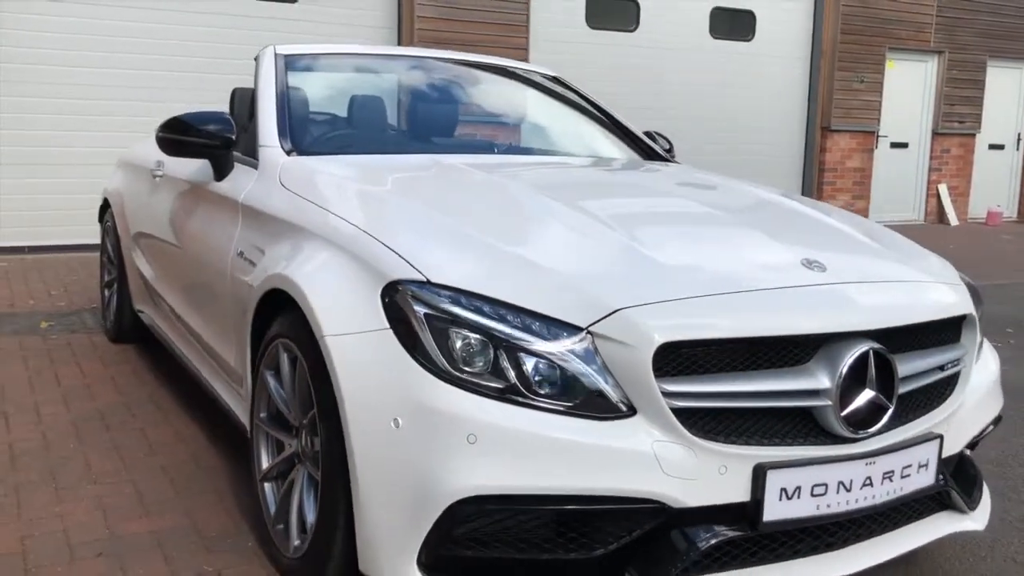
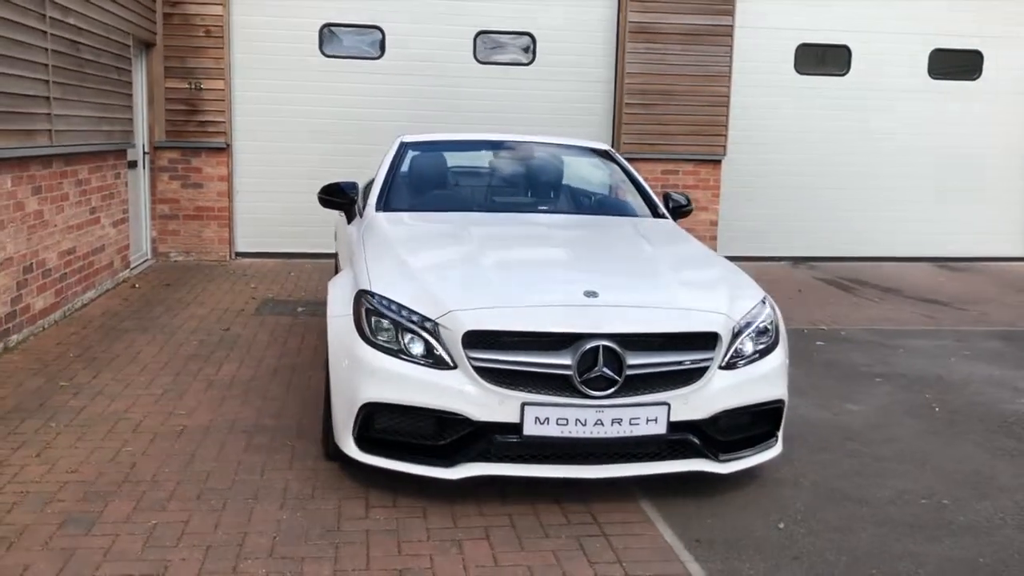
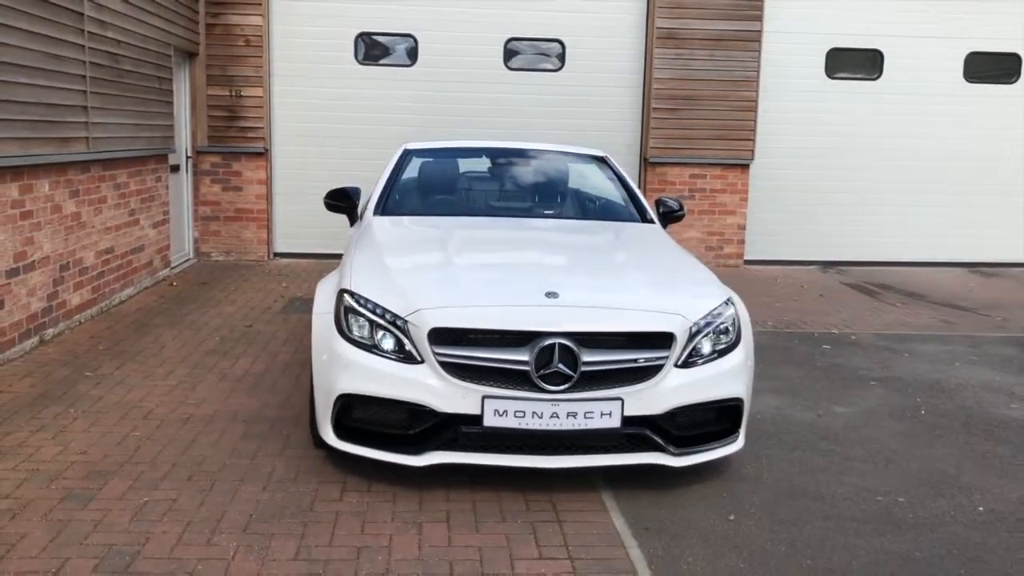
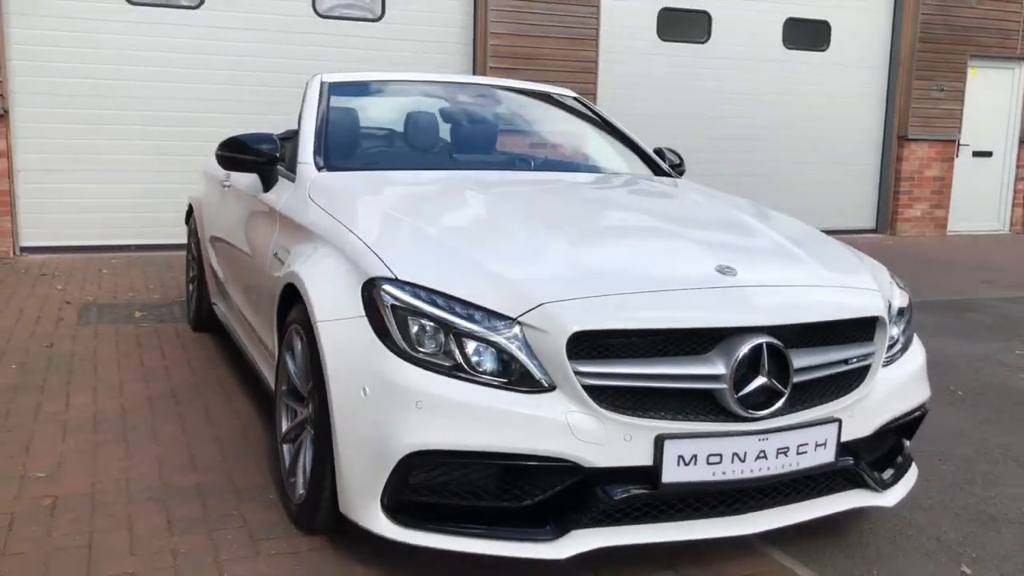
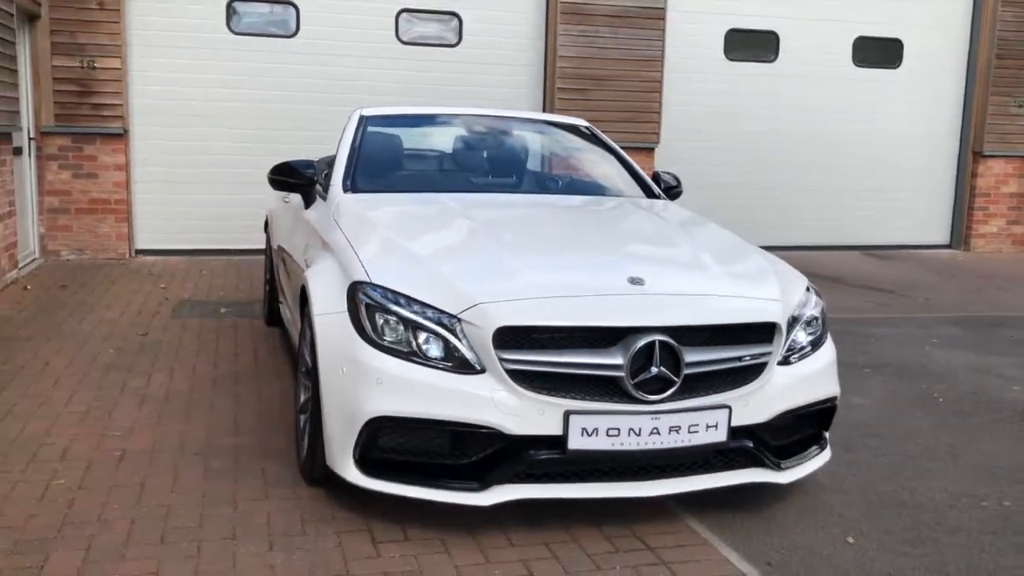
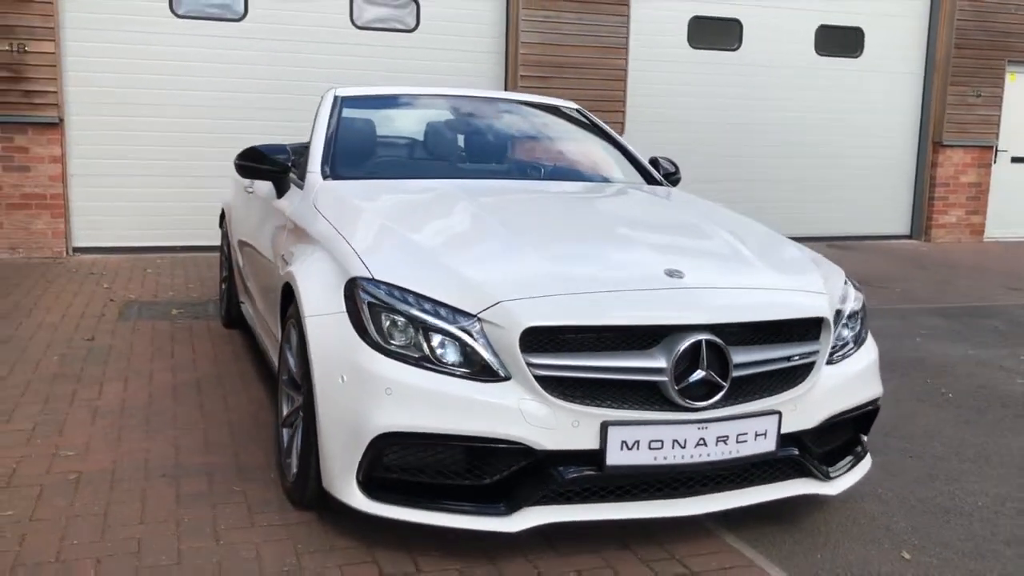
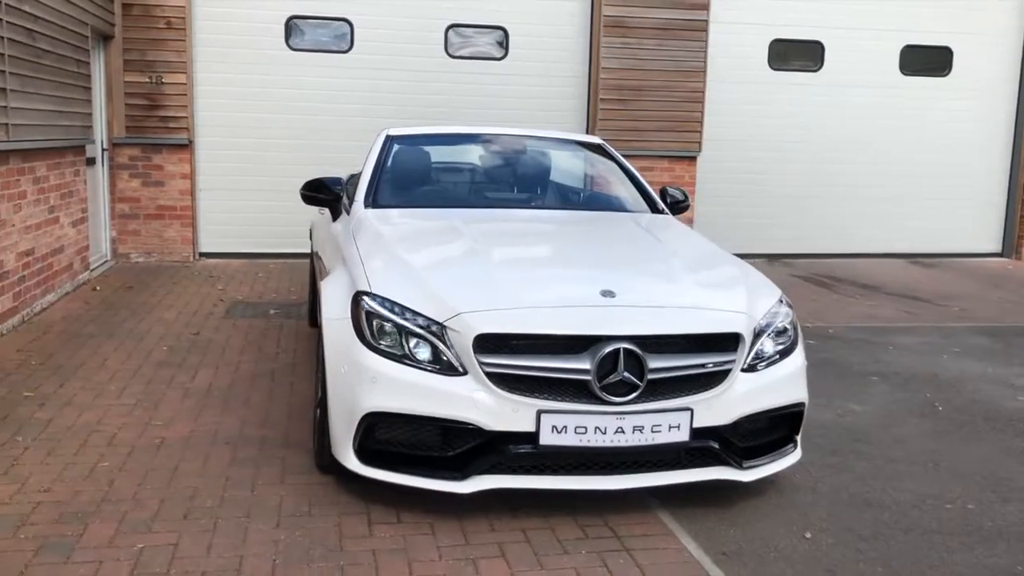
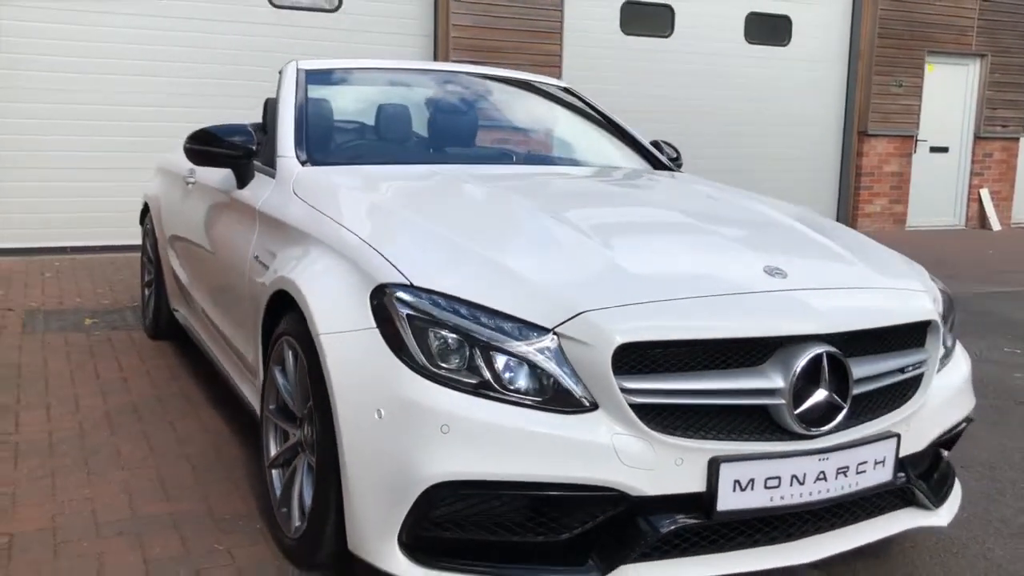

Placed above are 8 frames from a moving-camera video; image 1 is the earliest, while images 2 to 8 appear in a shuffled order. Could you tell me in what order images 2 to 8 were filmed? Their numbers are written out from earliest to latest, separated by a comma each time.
8, 4, 6, 5, 7, 2, 3
